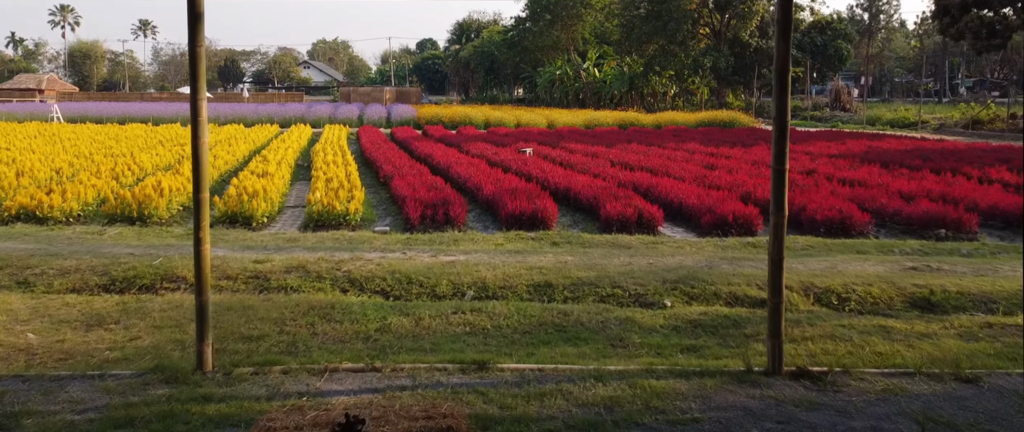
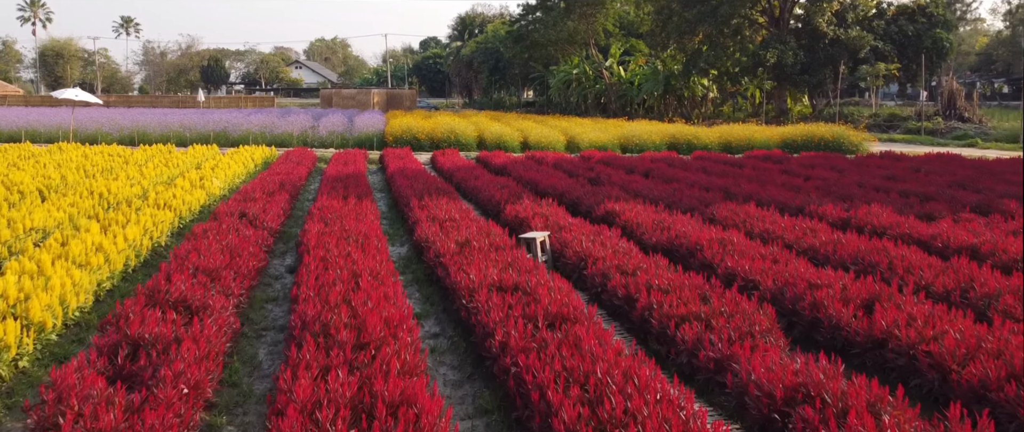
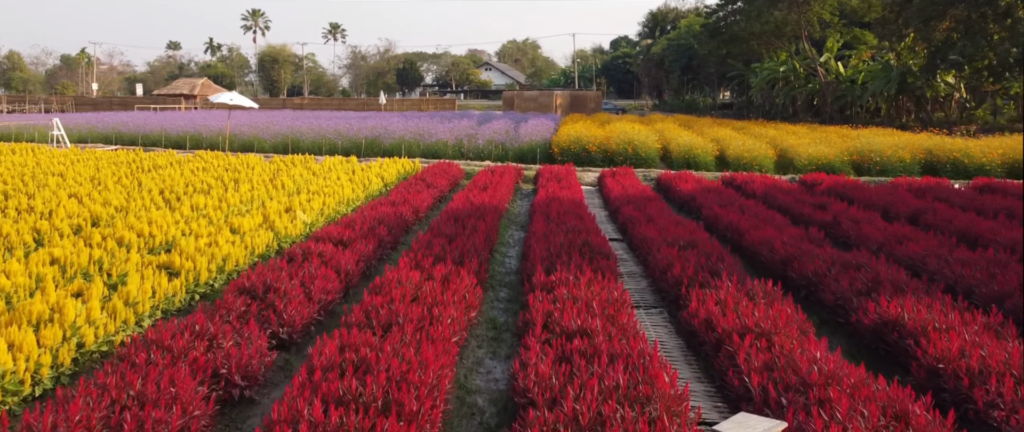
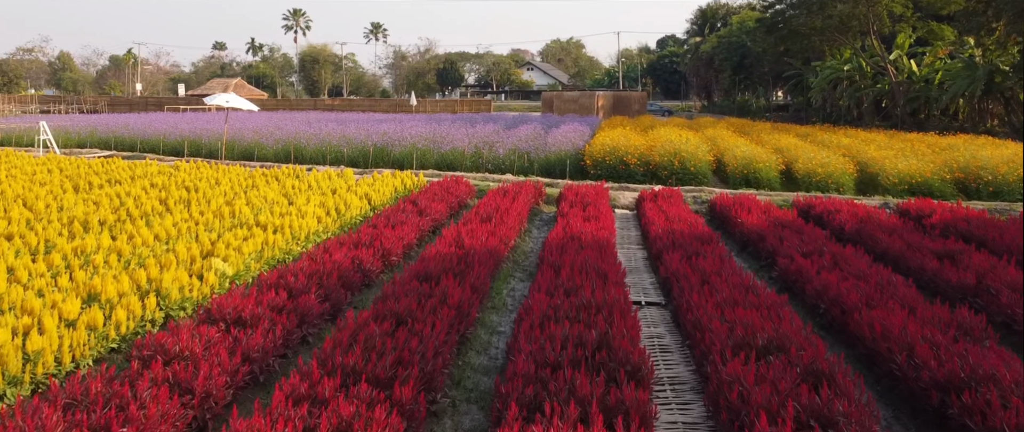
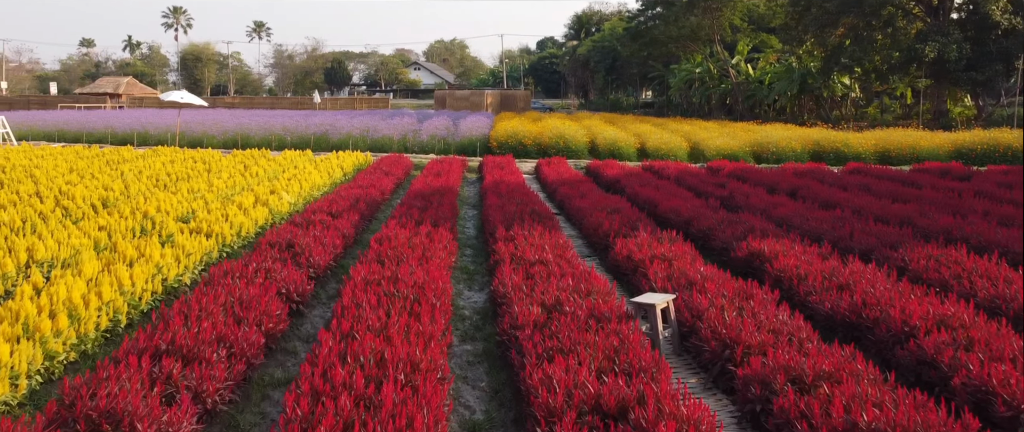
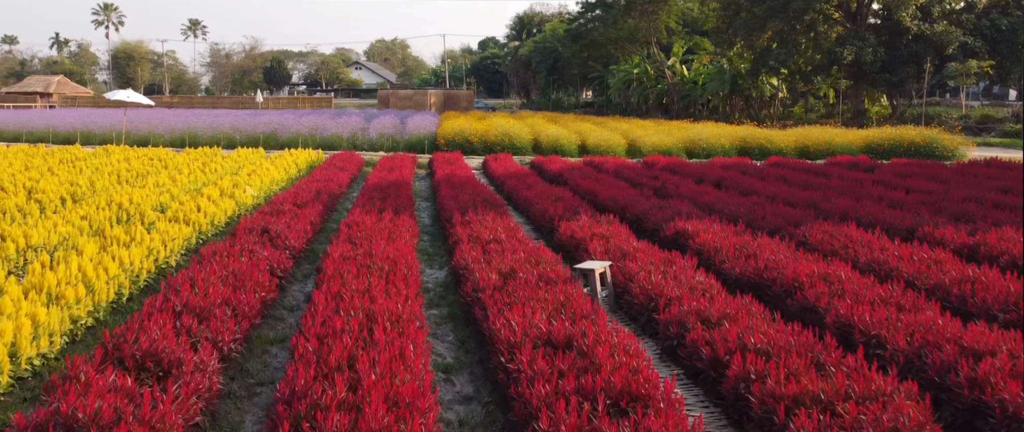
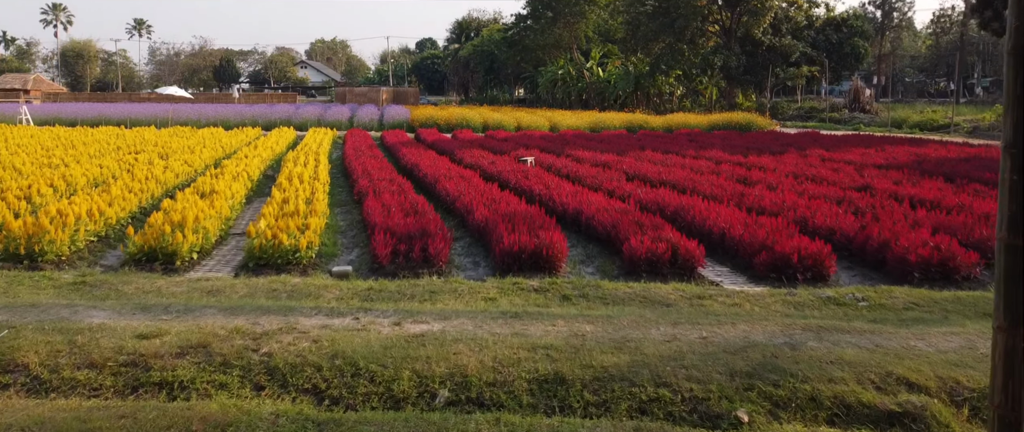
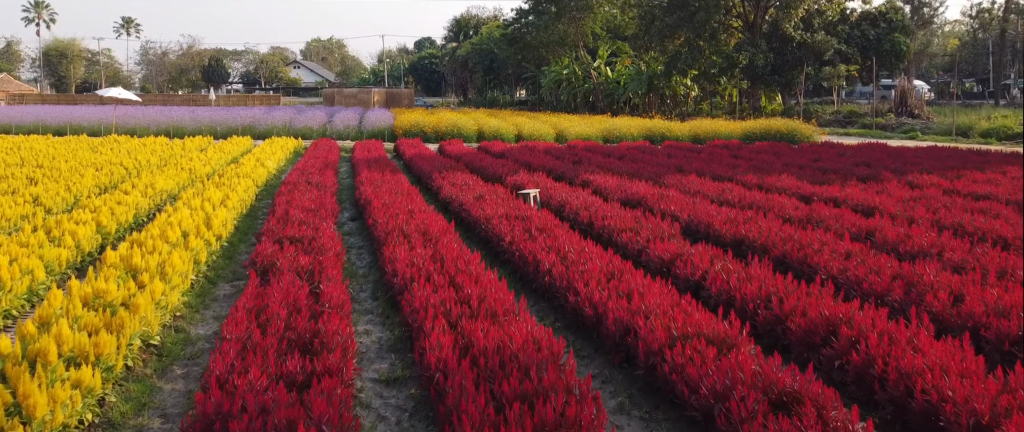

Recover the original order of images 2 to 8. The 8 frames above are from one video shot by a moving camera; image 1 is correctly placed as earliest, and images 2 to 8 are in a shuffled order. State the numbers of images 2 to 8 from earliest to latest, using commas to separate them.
7, 8, 2, 6, 5, 3, 4
